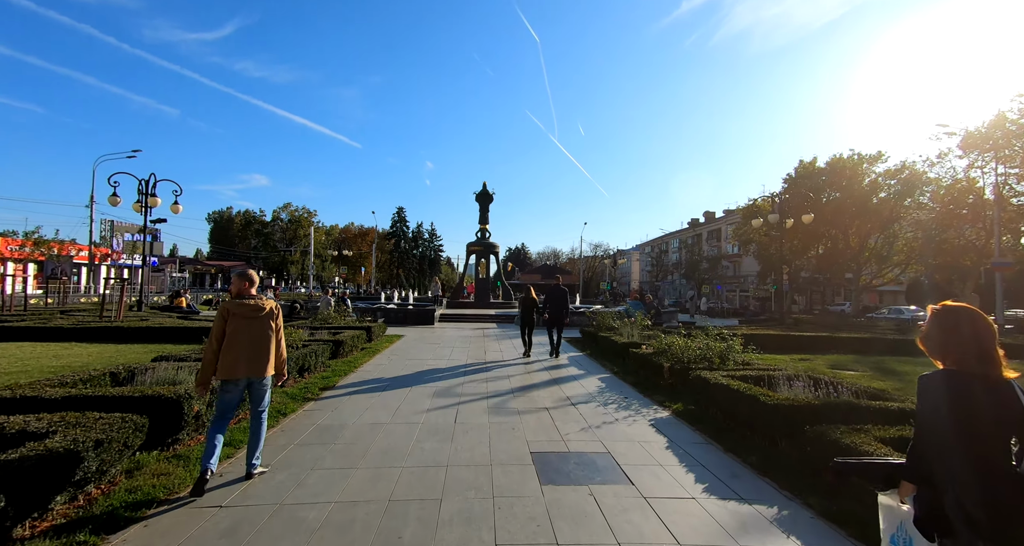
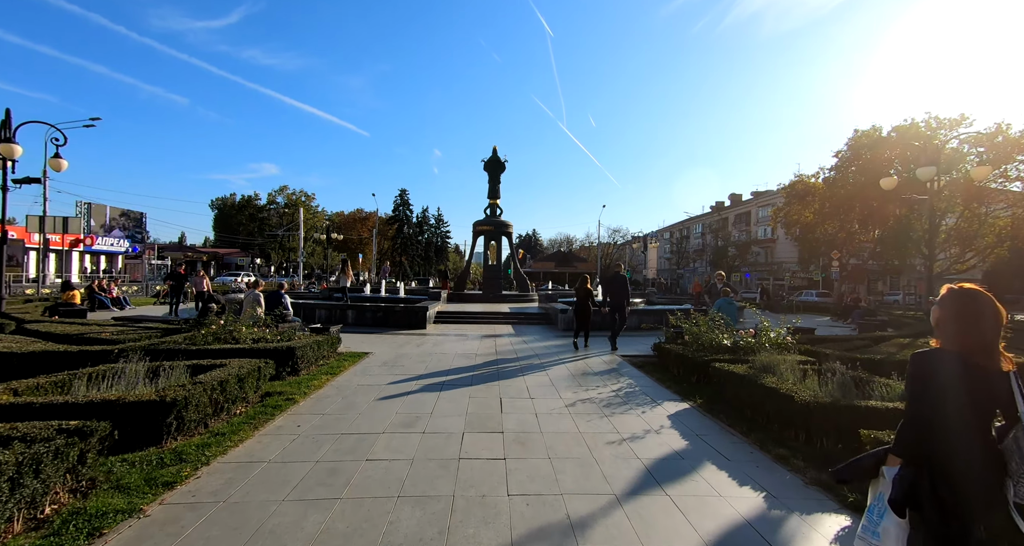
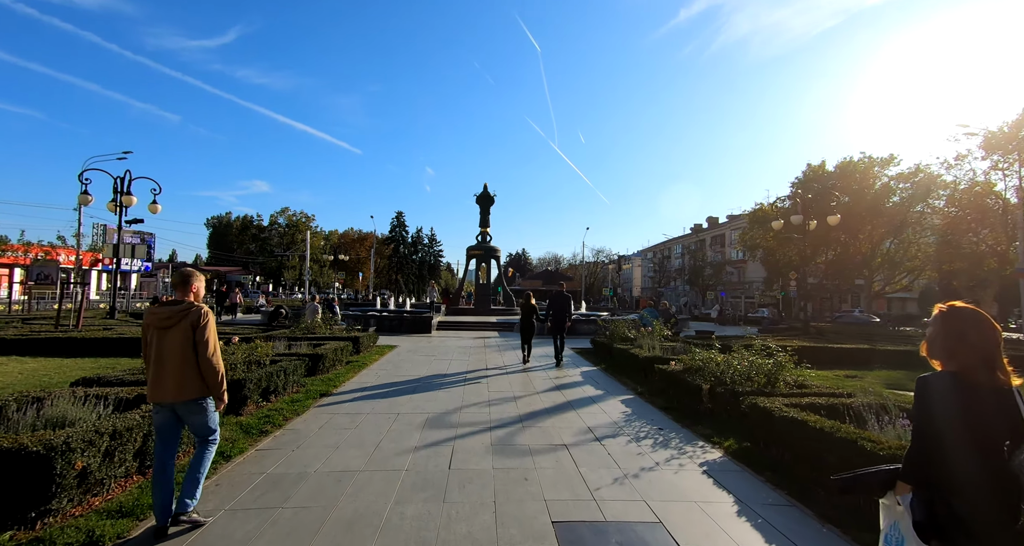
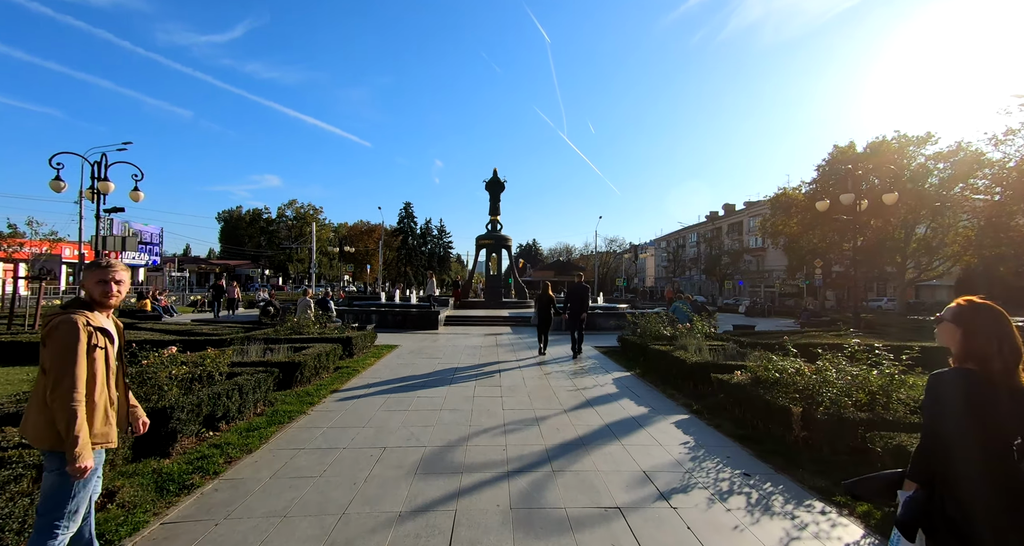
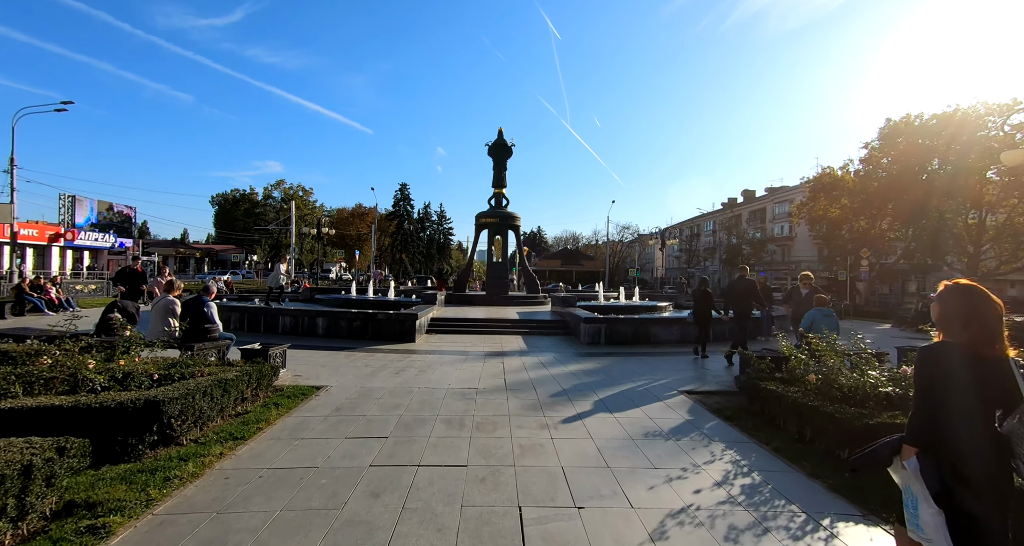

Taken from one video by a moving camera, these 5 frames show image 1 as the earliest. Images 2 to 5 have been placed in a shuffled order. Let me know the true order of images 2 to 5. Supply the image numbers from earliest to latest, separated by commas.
3, 4, 2, 5
